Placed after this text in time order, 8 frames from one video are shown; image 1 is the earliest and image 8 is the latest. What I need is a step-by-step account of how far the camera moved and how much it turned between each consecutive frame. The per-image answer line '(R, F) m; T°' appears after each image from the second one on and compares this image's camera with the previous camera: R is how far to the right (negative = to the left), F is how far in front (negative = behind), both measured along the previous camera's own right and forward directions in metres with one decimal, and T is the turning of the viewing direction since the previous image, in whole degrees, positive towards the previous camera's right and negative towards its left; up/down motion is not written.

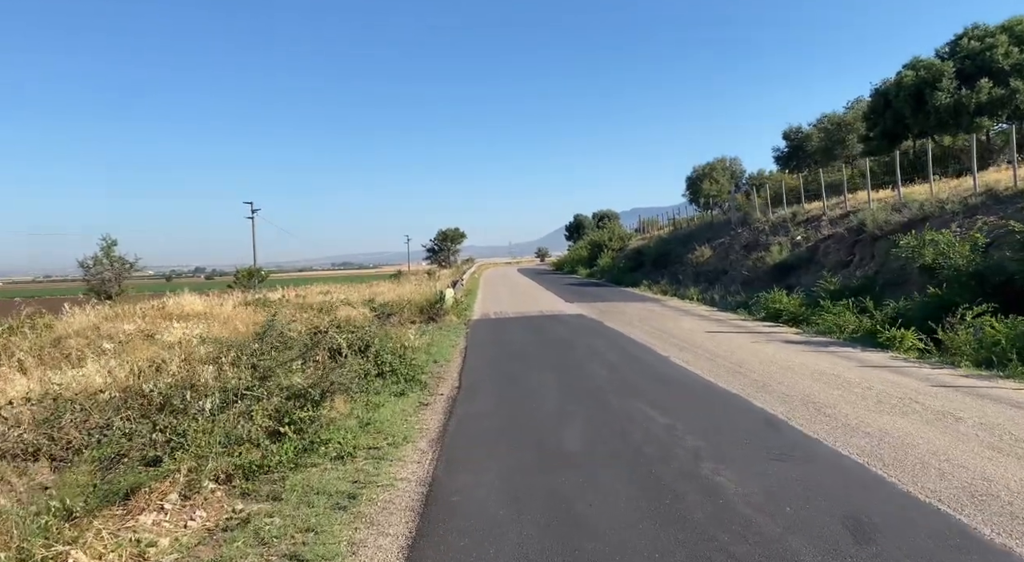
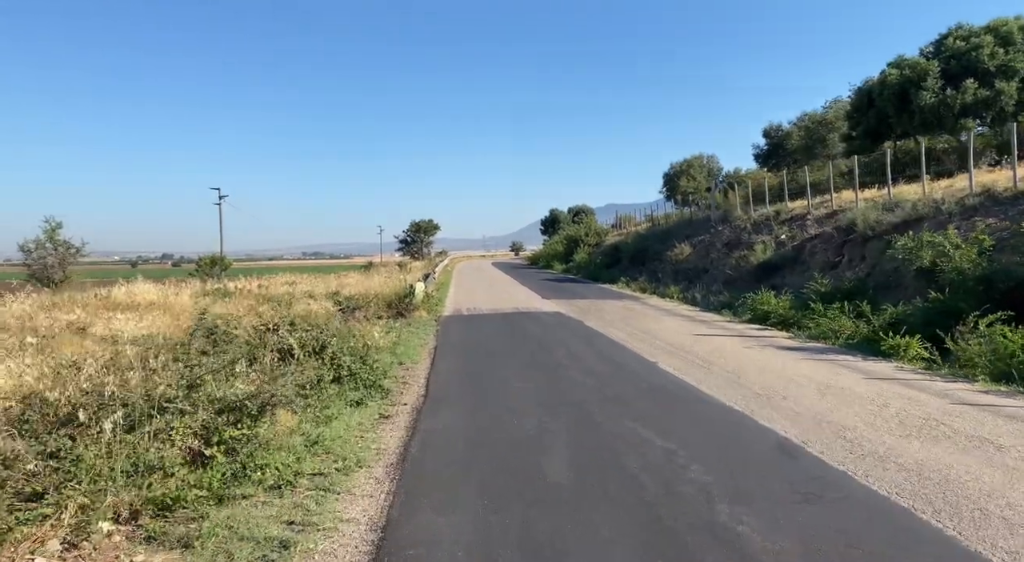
(0.0, +1.0) m; +2°
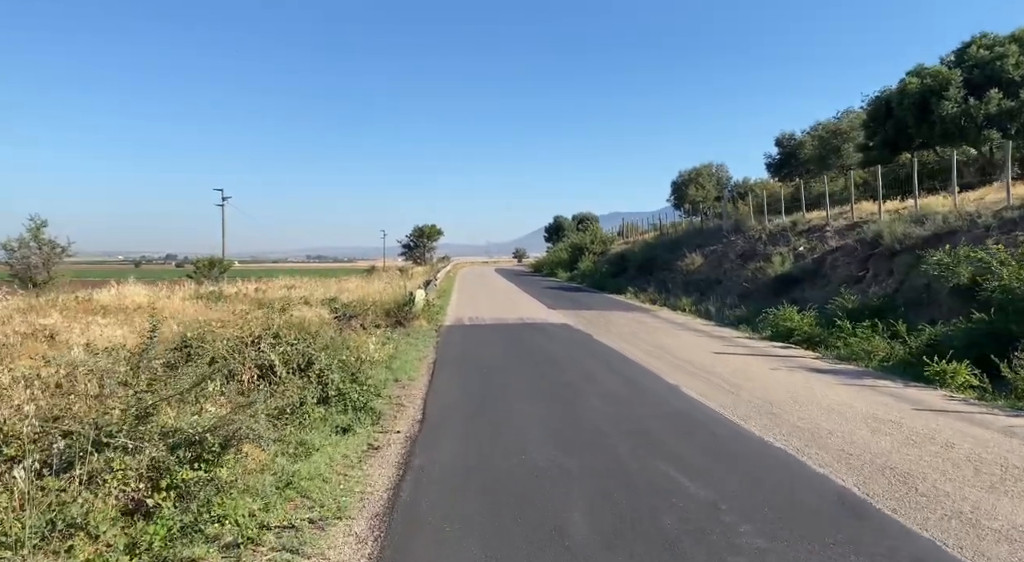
(-0.1, +1.0) m; 0°
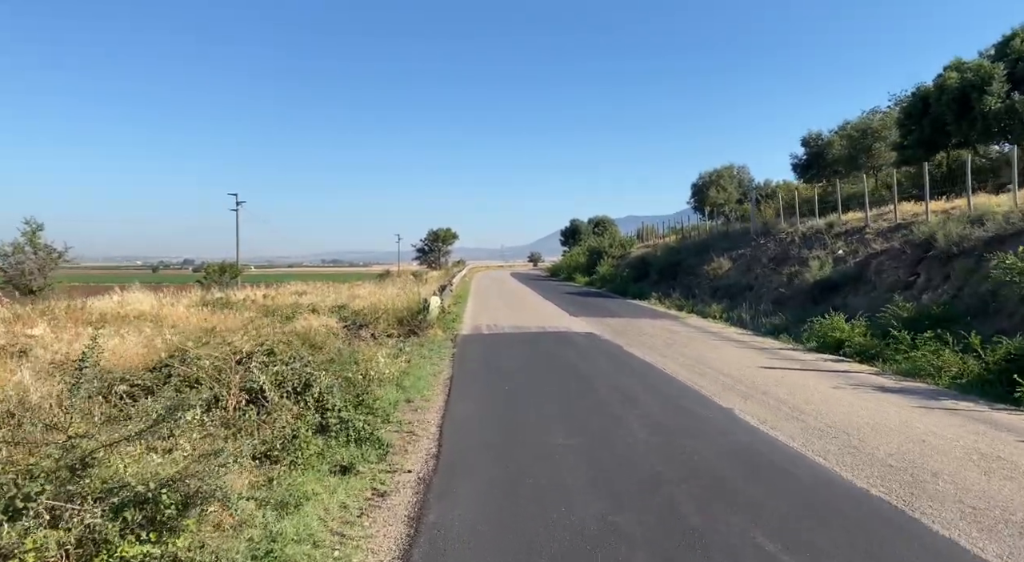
(-0.2, +1.2) m; -1°
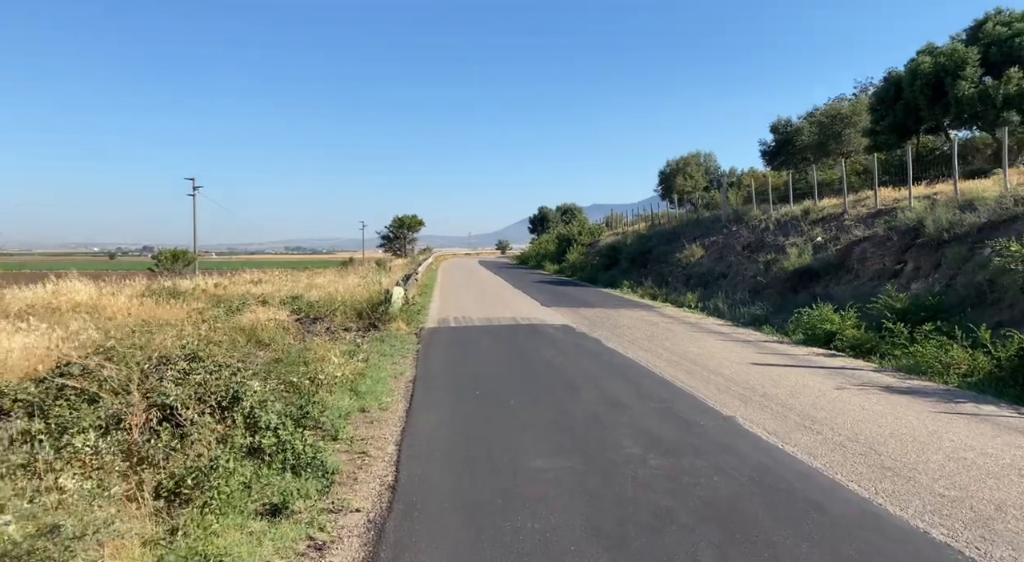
(0.0, +1.2) m; +3°
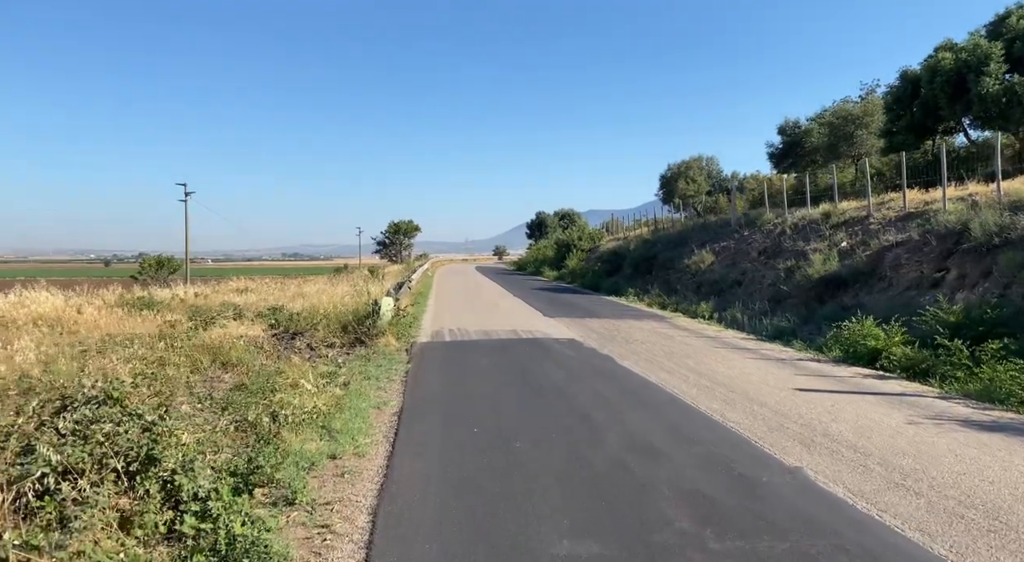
(-0.1, +1.5) m; 0°
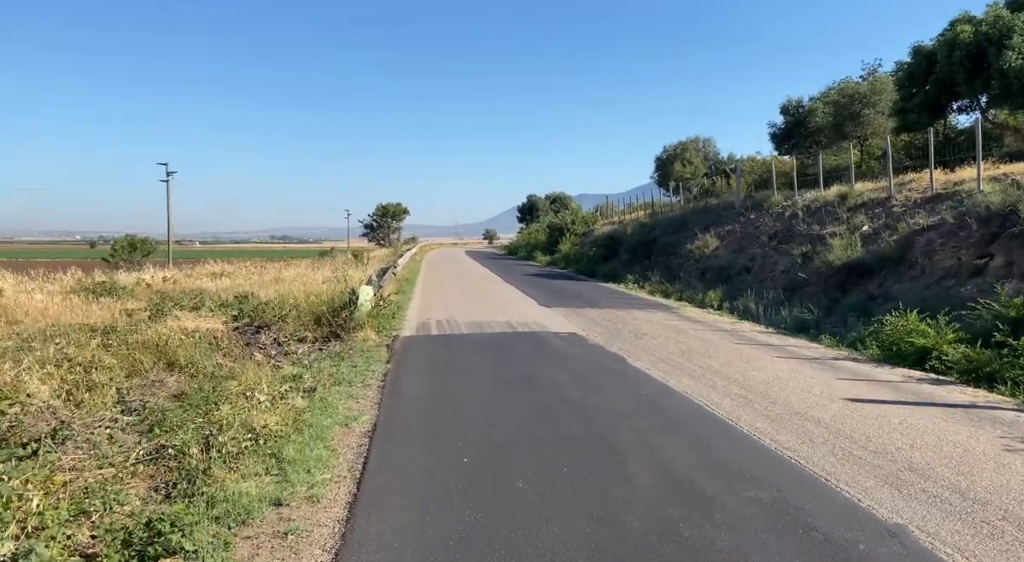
(-0.1, +1.5) m; +1°
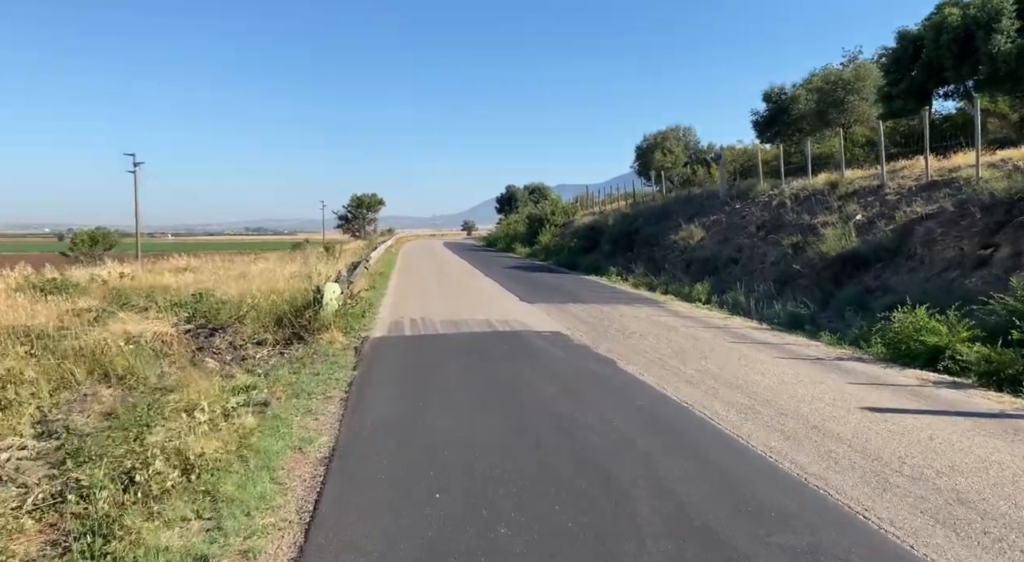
(0.0, +0.9) m; +2°
